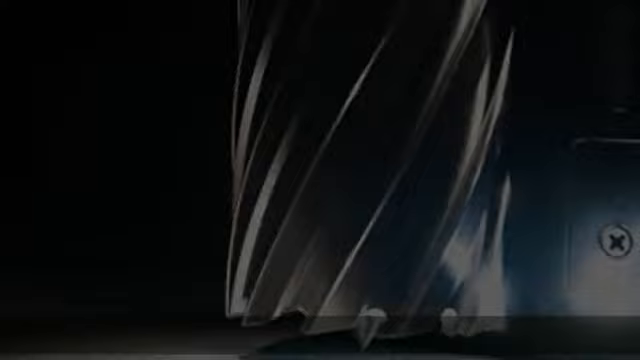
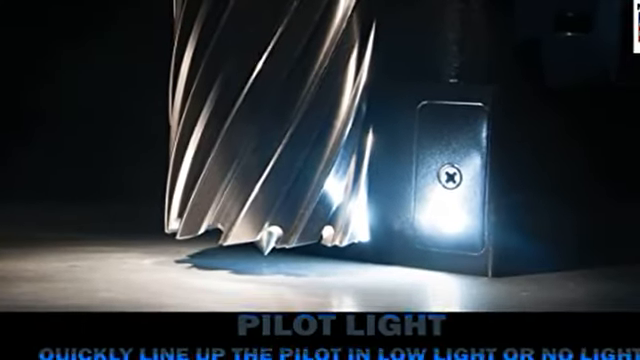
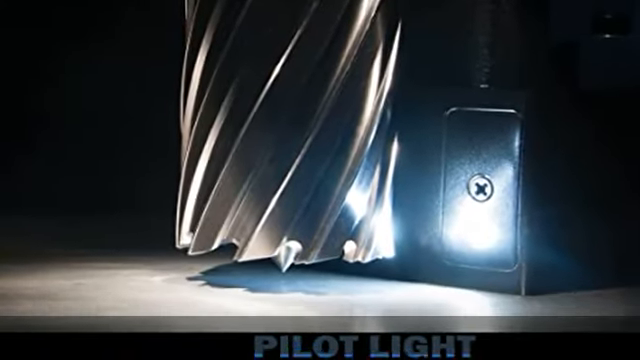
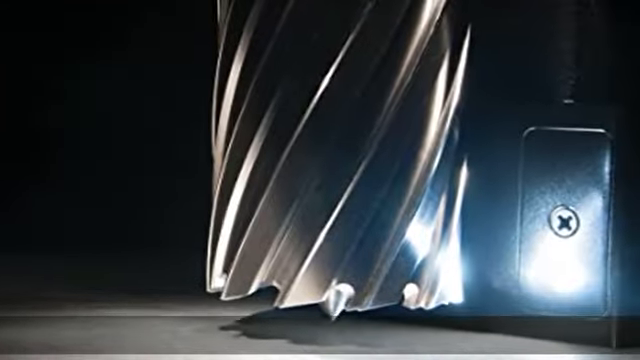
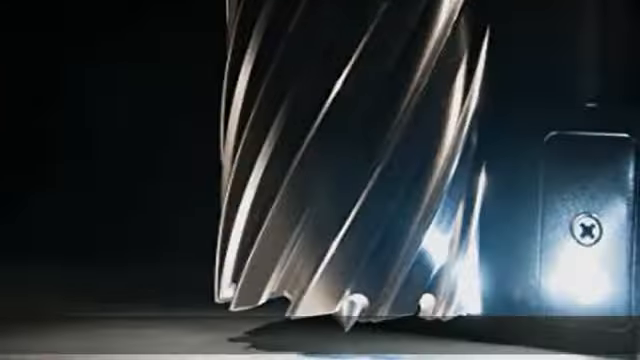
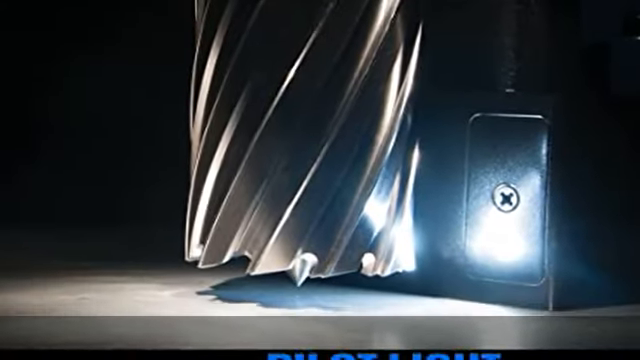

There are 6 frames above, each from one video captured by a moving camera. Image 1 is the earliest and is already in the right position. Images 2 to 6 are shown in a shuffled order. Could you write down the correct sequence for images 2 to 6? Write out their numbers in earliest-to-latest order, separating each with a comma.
5, 4, 6, 3, 2
